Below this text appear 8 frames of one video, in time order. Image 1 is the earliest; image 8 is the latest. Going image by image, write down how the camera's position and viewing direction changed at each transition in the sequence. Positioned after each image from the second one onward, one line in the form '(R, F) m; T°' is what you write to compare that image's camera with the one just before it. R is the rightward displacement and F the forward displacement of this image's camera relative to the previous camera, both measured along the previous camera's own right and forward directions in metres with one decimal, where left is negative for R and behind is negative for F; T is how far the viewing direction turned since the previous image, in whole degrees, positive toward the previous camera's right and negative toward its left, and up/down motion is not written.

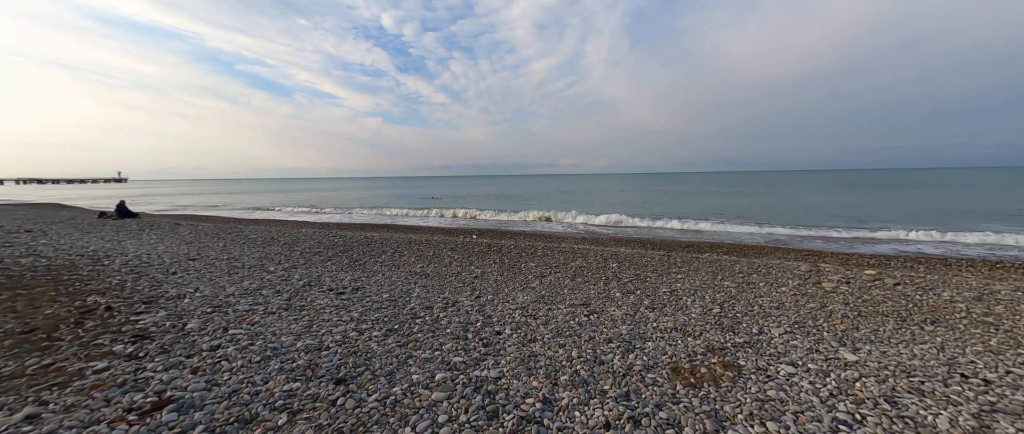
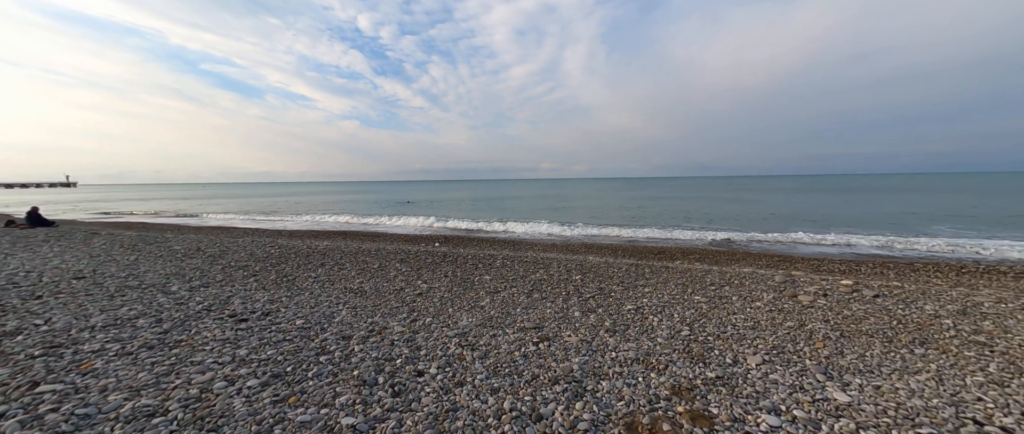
(+0.8, +1.1) m; +4°
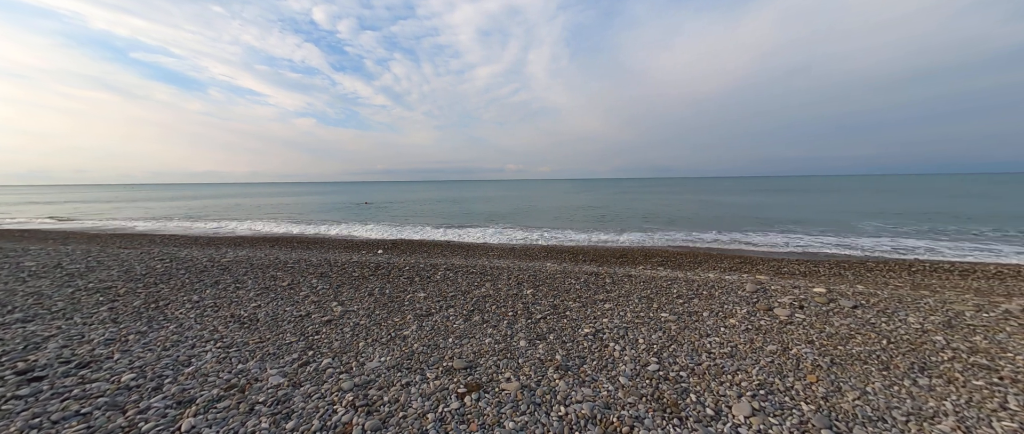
(+0.7, +1.4) m; +6°
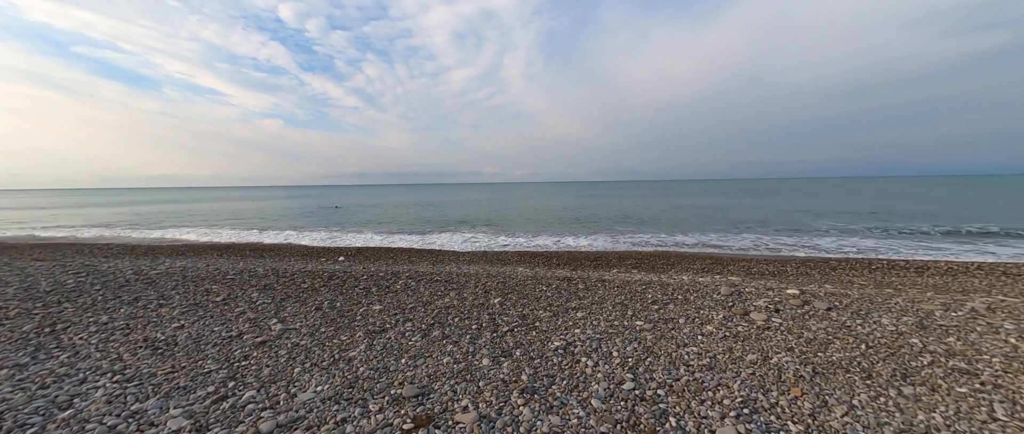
(+0.3, +0.6) m; +4°
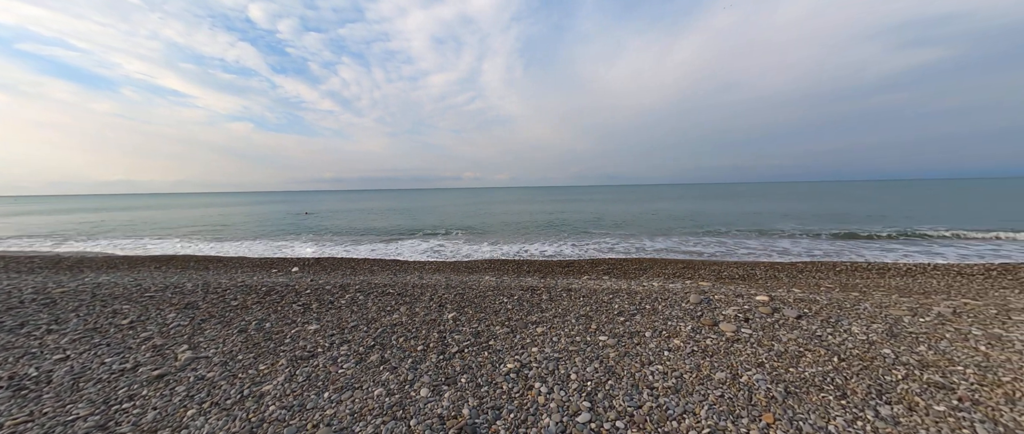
(+0.5, +0.6) m; +3°
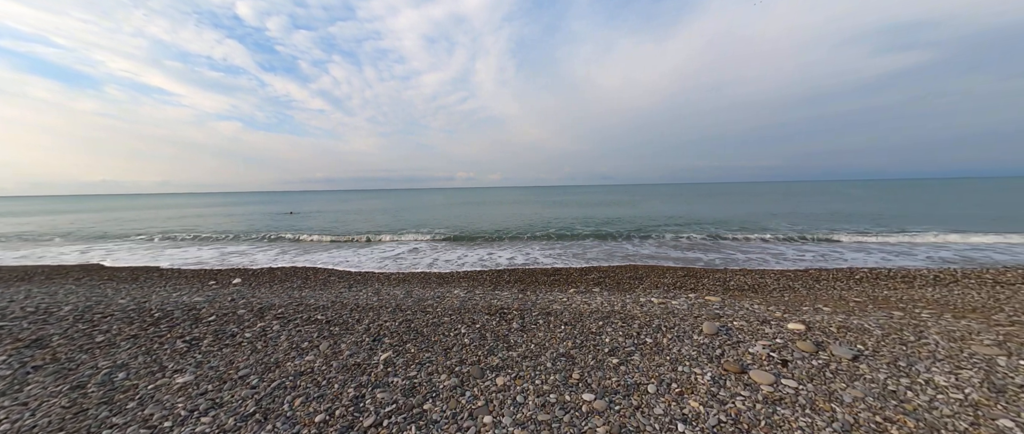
(+0.6, +1.6) m; +1°
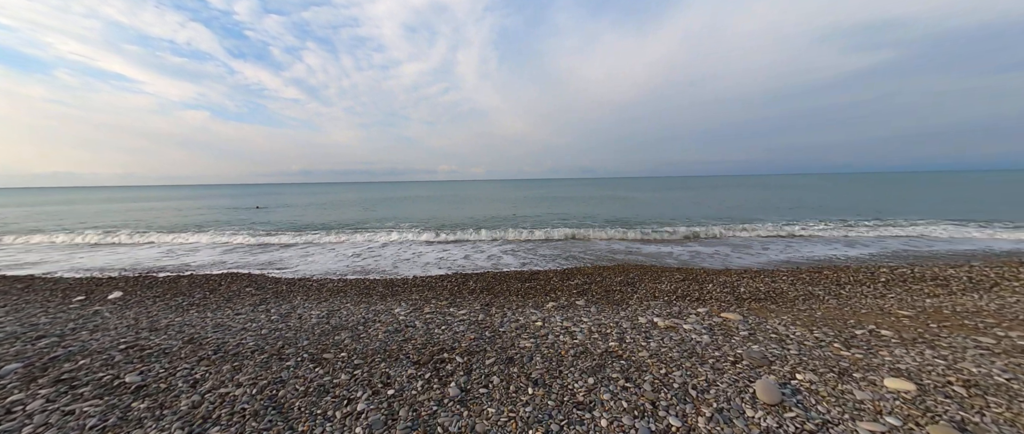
(+0.5, +2.1) m; +3°
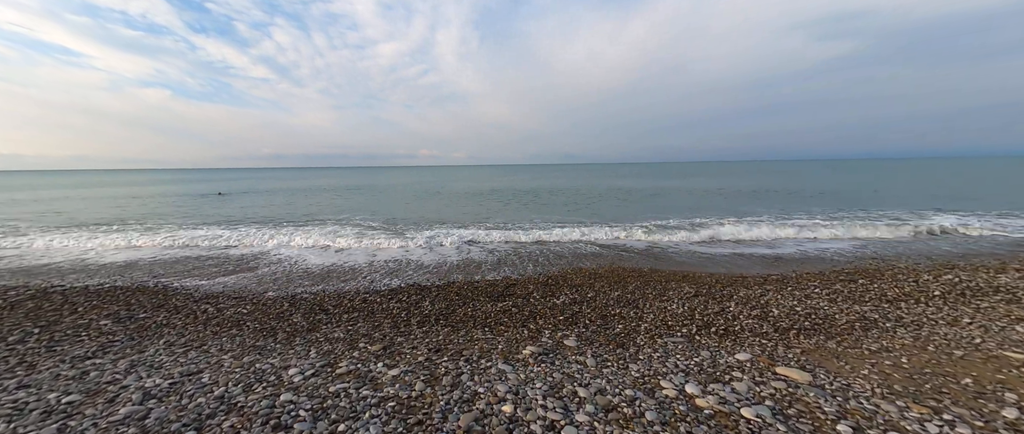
(+0.3, +2.3) m; +3°
